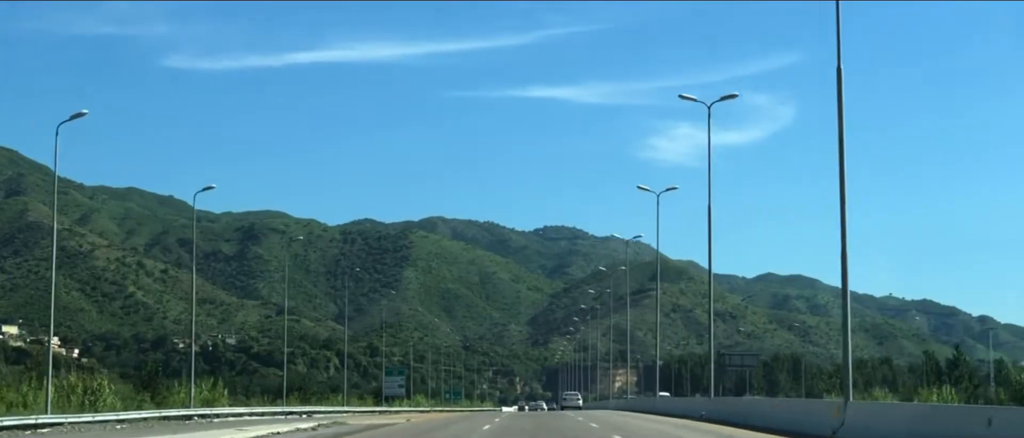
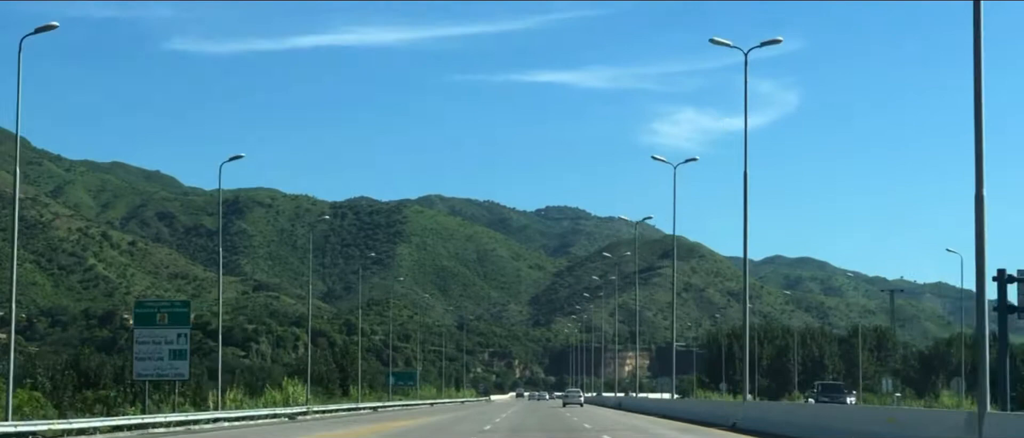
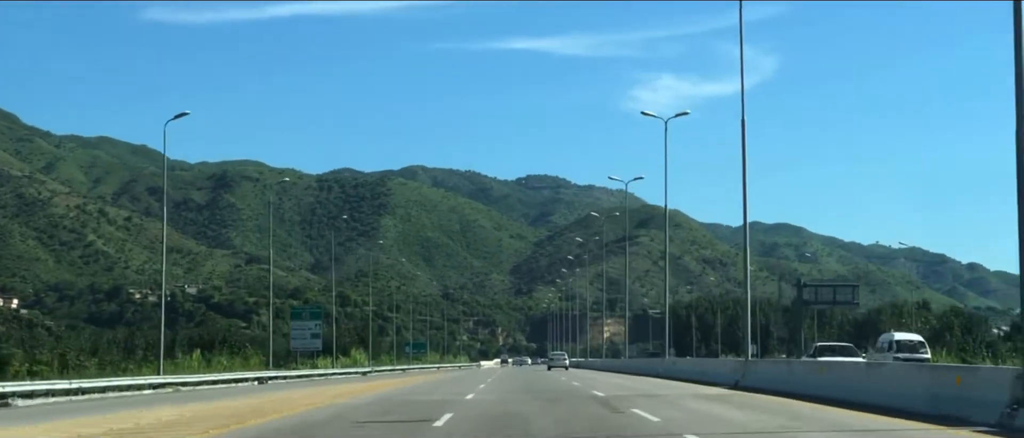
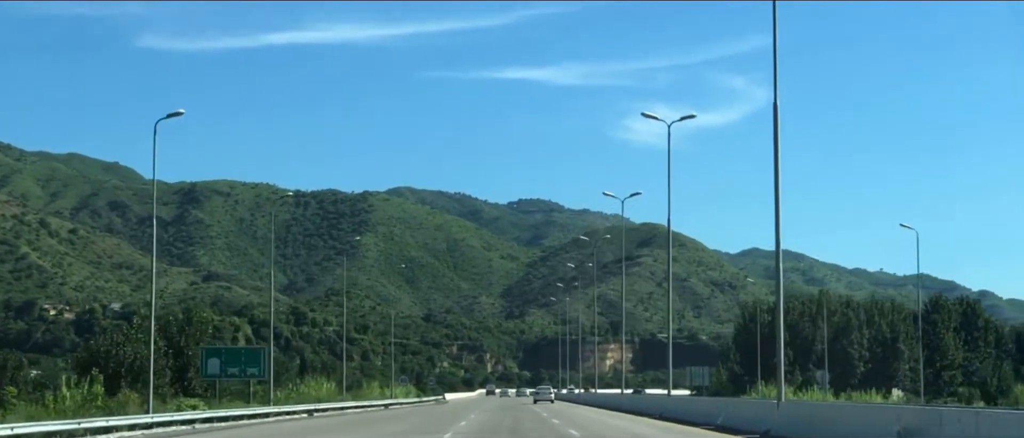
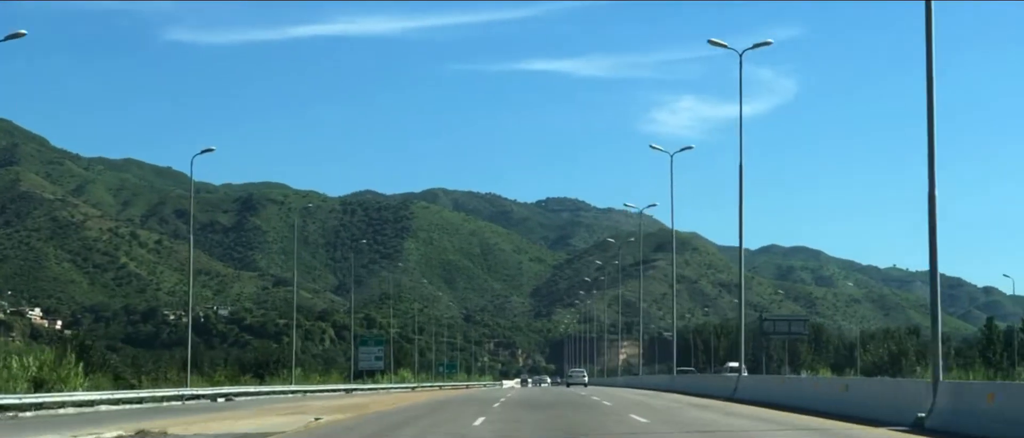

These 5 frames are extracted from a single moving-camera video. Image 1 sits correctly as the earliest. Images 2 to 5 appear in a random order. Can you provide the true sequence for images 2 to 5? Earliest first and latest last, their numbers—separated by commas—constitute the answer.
5, 3, 2, 4
